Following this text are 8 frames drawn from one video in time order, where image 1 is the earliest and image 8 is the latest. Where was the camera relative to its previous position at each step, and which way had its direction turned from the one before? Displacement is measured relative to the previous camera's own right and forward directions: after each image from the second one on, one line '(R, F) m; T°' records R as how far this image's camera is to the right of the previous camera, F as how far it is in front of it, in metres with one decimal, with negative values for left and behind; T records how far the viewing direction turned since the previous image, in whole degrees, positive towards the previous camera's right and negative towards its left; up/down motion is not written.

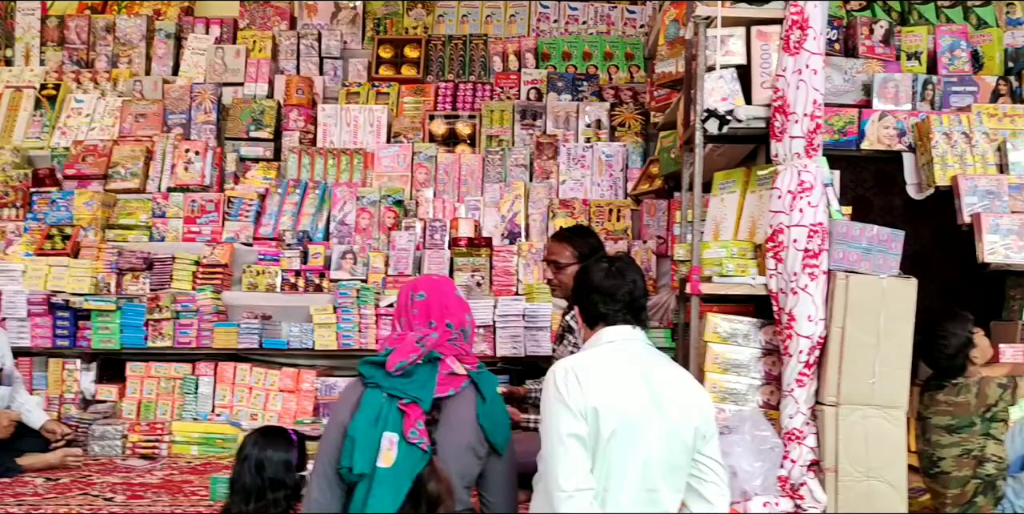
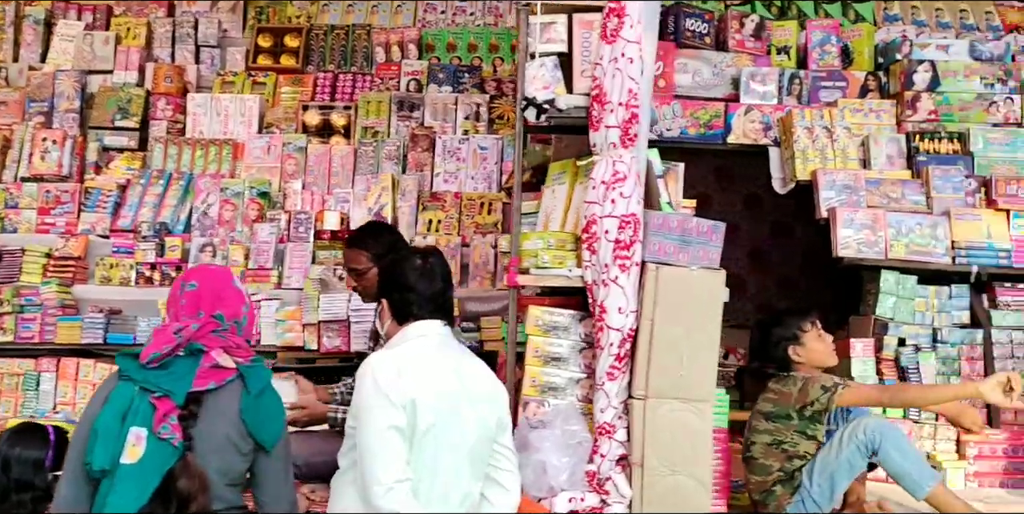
(+0.5, +0.1) m; +2°
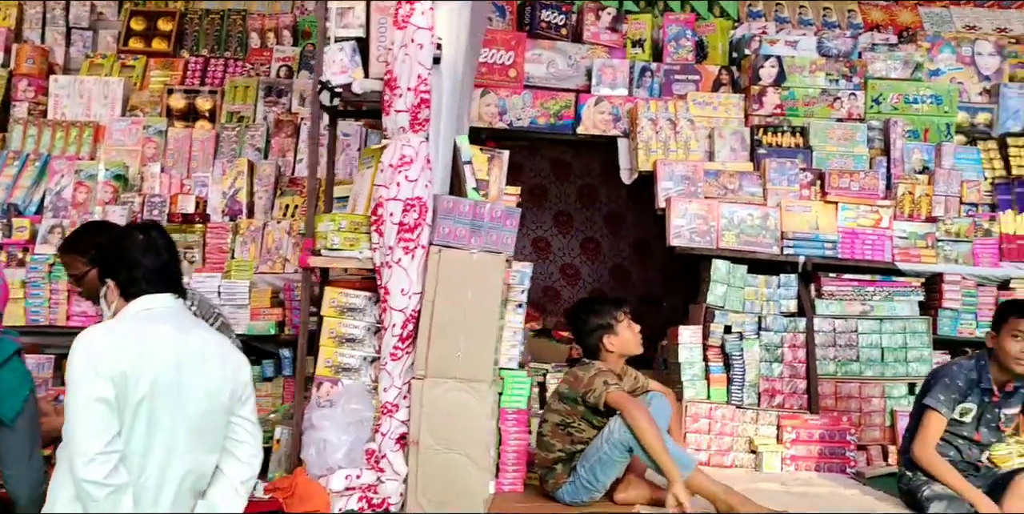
(+0.6, -0.1) m; +2°
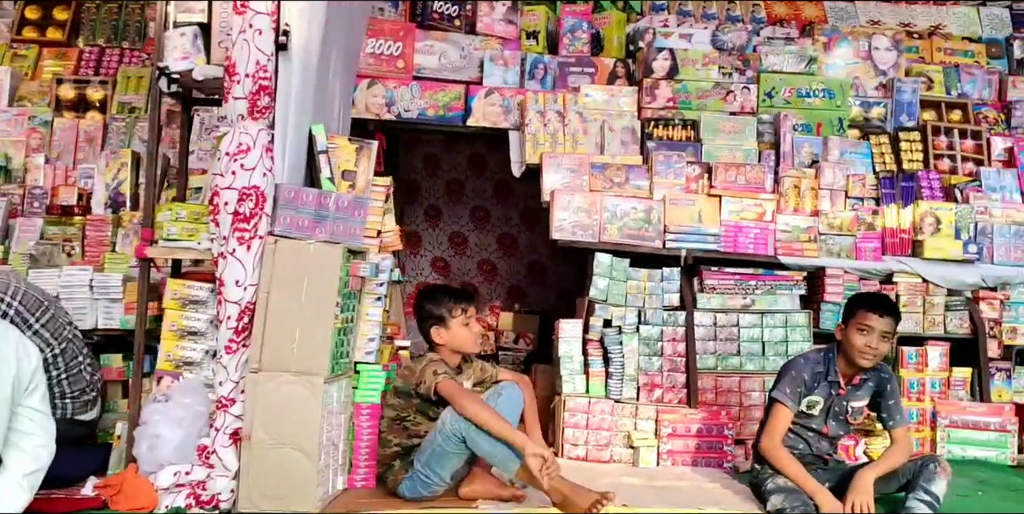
(+0.4, 0.0) m; +1°
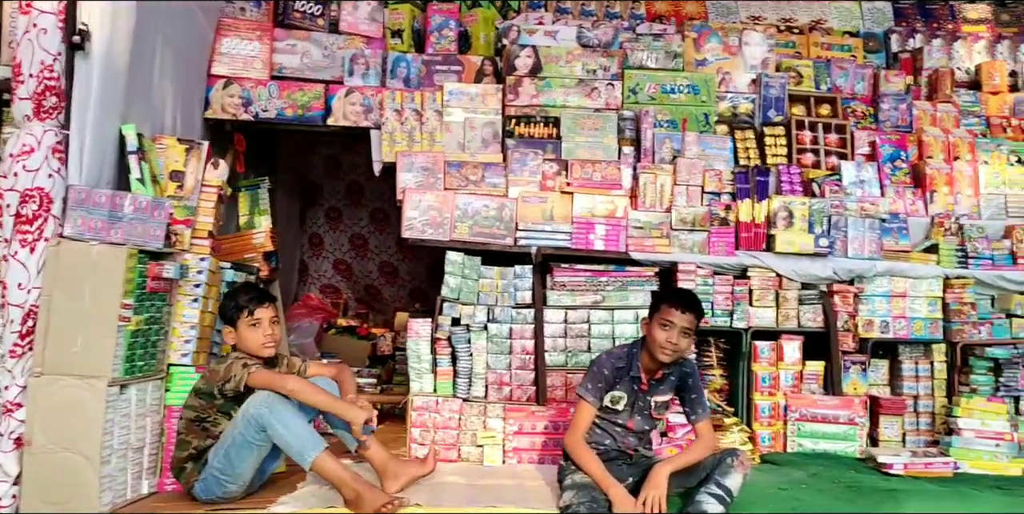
(+0.6, 0.0) m; +1°
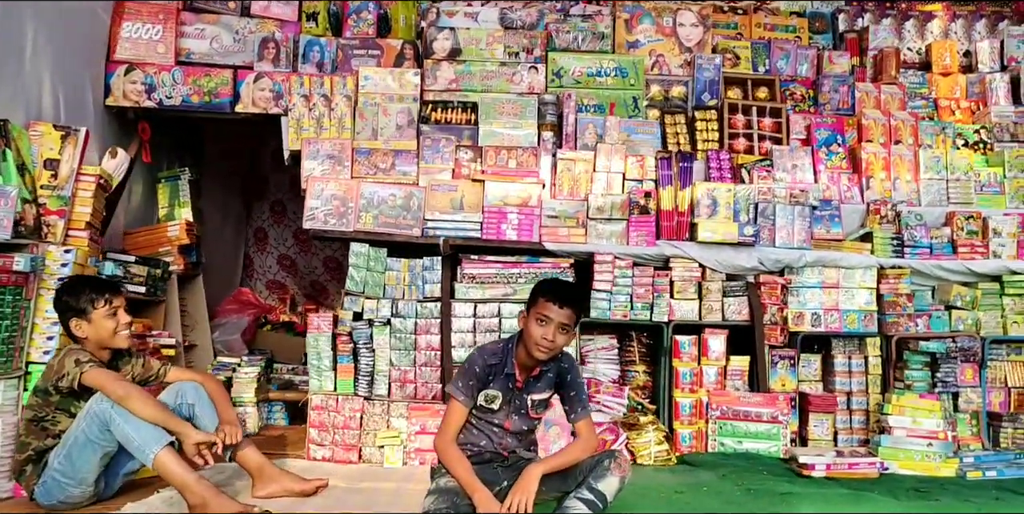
(+0.4, +0.2) m; -1°
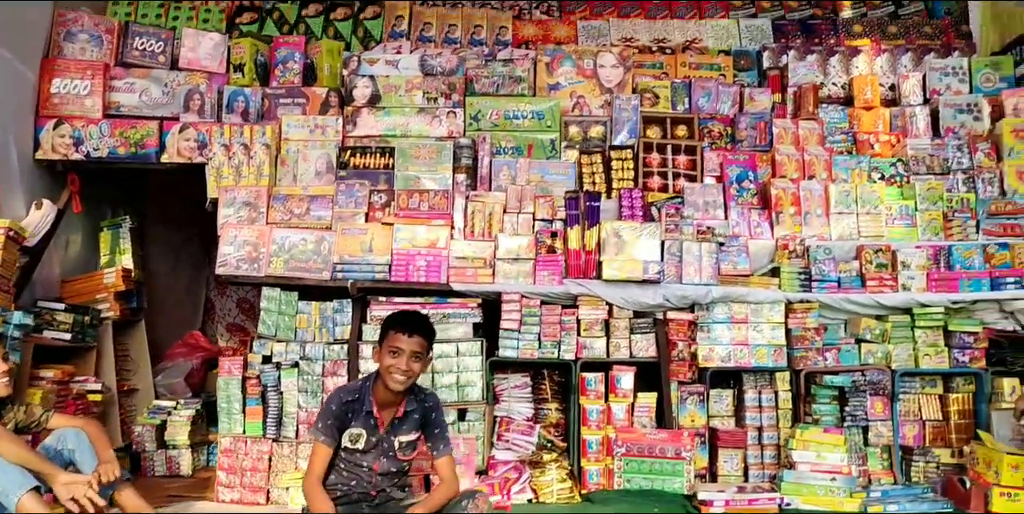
(+0.5, -0.1) m; -2°
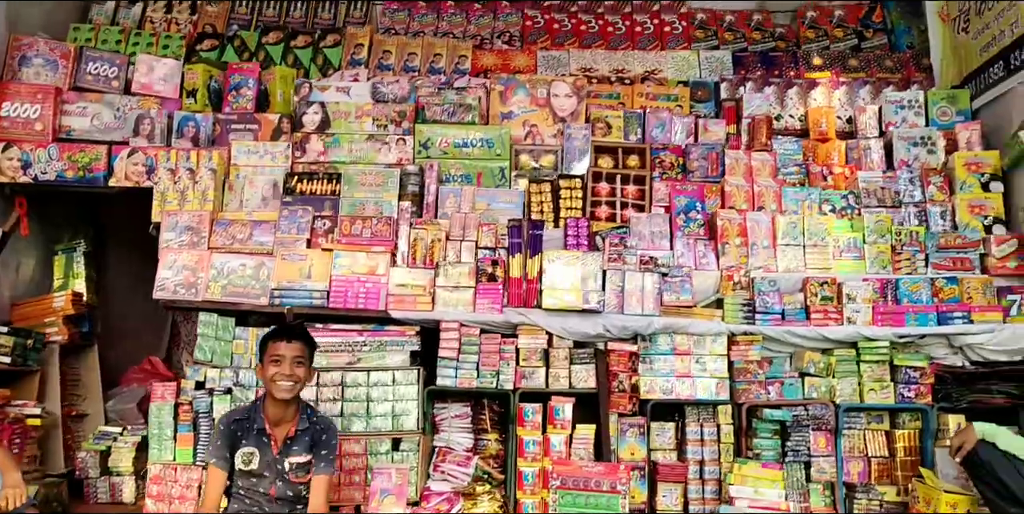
(+0.3, 0.0) m; -1°
